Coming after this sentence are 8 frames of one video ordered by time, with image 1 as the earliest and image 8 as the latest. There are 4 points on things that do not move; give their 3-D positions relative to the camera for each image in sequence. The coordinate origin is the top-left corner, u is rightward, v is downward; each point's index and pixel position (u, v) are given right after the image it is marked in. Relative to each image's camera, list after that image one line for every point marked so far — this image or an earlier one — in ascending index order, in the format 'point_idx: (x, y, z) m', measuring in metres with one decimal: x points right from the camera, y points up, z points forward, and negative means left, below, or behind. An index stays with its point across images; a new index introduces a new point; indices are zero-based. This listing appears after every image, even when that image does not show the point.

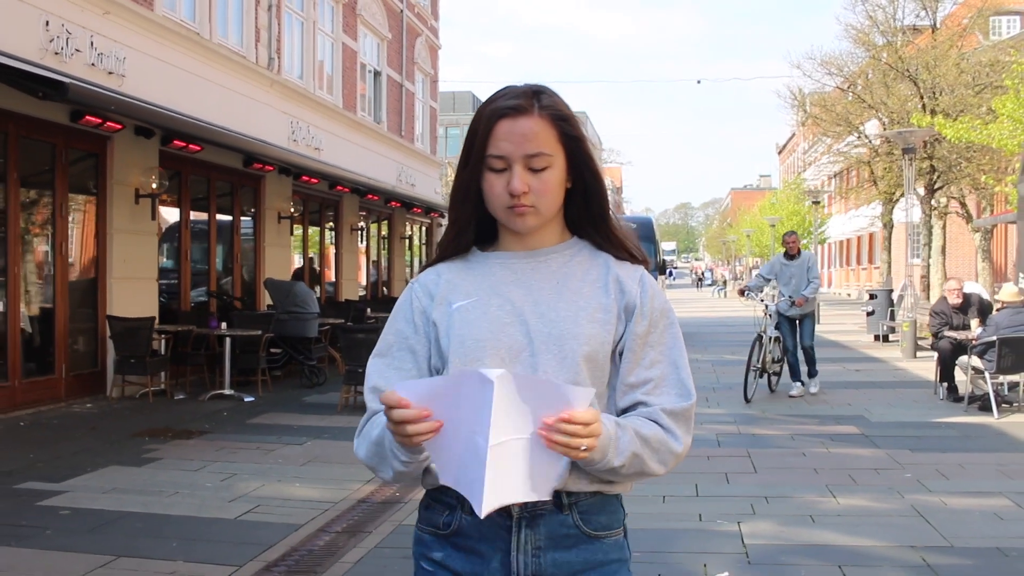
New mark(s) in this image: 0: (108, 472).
0: (-2.9, -1.3, +6.7) m
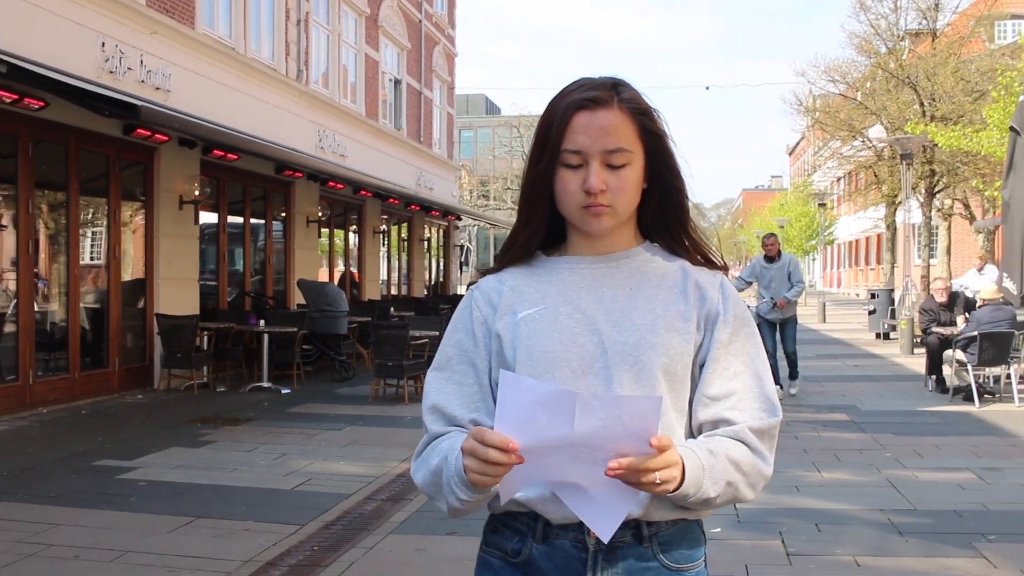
0: (-2.7, -1.3, +7.5) m
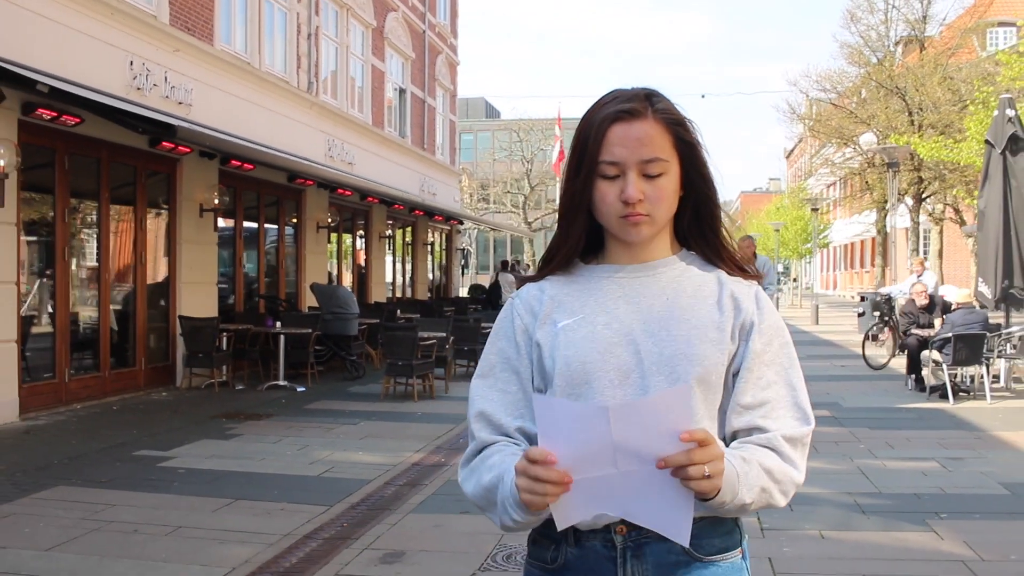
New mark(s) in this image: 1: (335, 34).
0: (-2.7, -1.4, +8.1) m
1: (-3.3, +4.7, +17.2) m
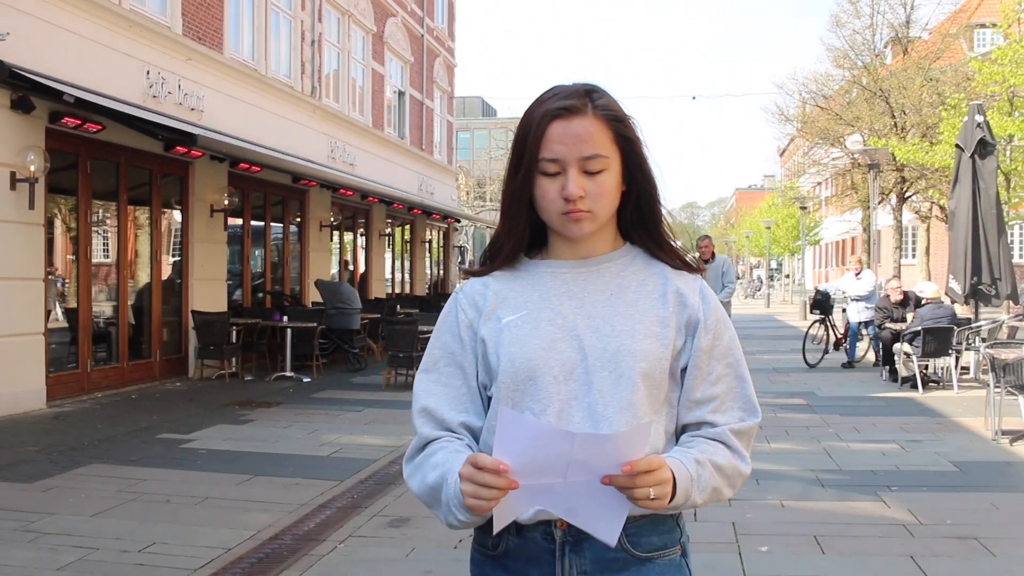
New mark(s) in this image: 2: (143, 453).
0: (-2.7, -1.3, +8.8) m
1: (-3.4, +4.7, +17.8) m
2: (-3.0, -1.3, +7.5) m
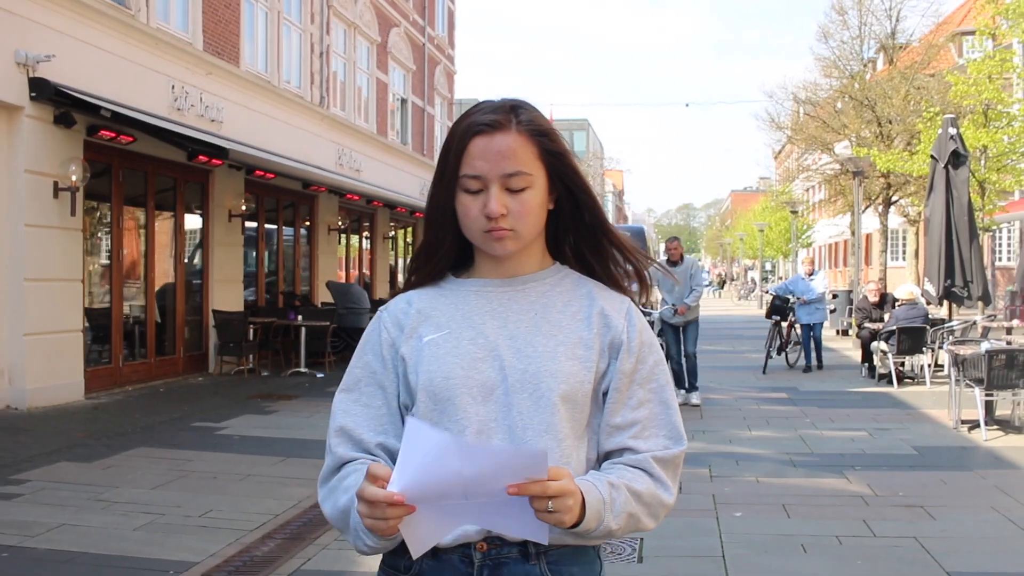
0: (-2.7, -1.3, +9.5) m
1: (-3.3, +4.7, +18.6) m
2: (-2.9, -1.3, +8.3) m
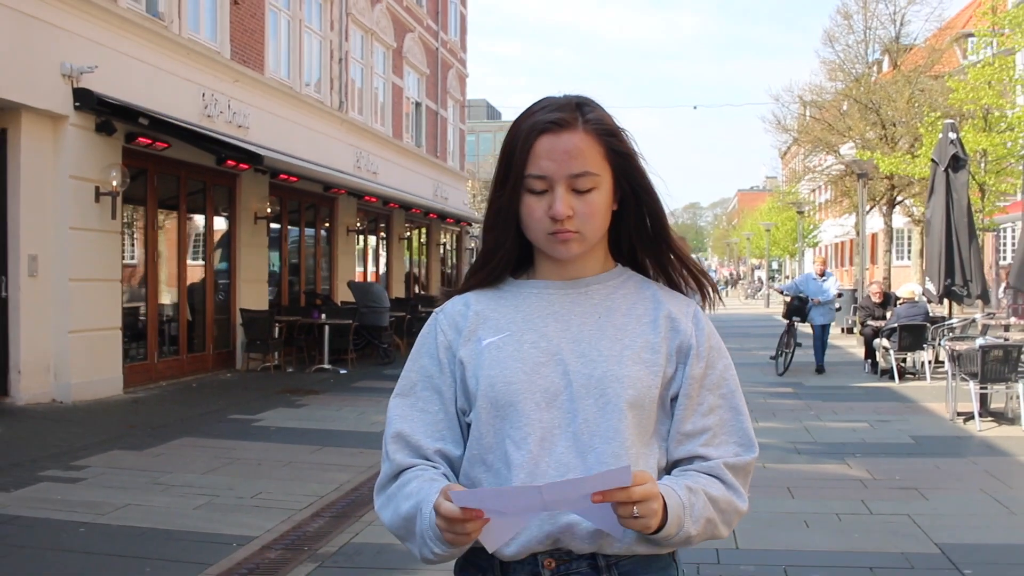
0: (-2.5, -1.3, +10.0) m
1: (-3.1, +4.7, +19.1) m
2: (-2.7, -1.3, +8.8) m
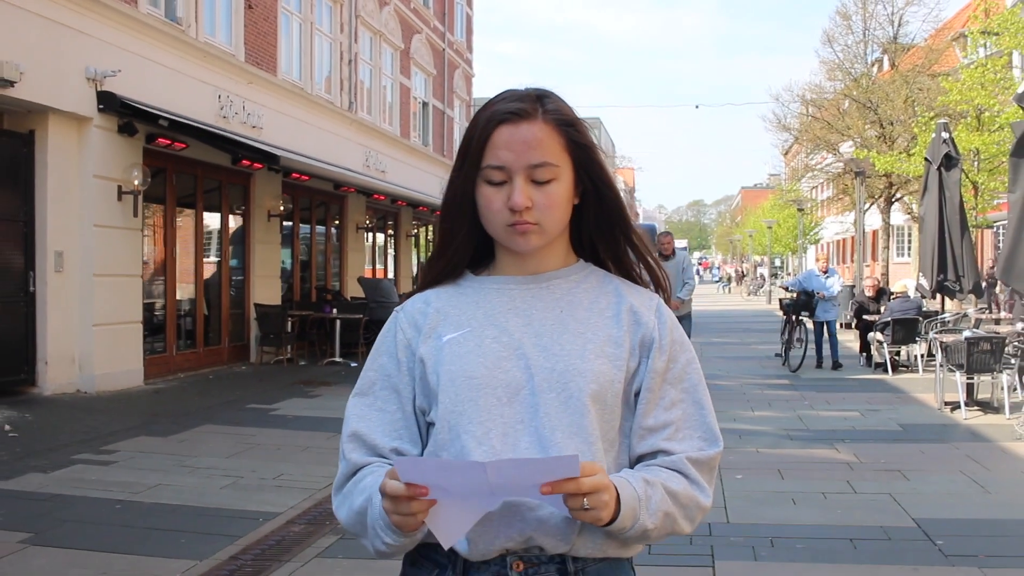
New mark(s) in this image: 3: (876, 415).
0: (-2.4, -1.3, +10.5) m
1: (-3.0, +4.8, +19.5) m
2: (-2.7, -1.3, +9.2) m
3: (+3.7, -1.3, +9.4) m
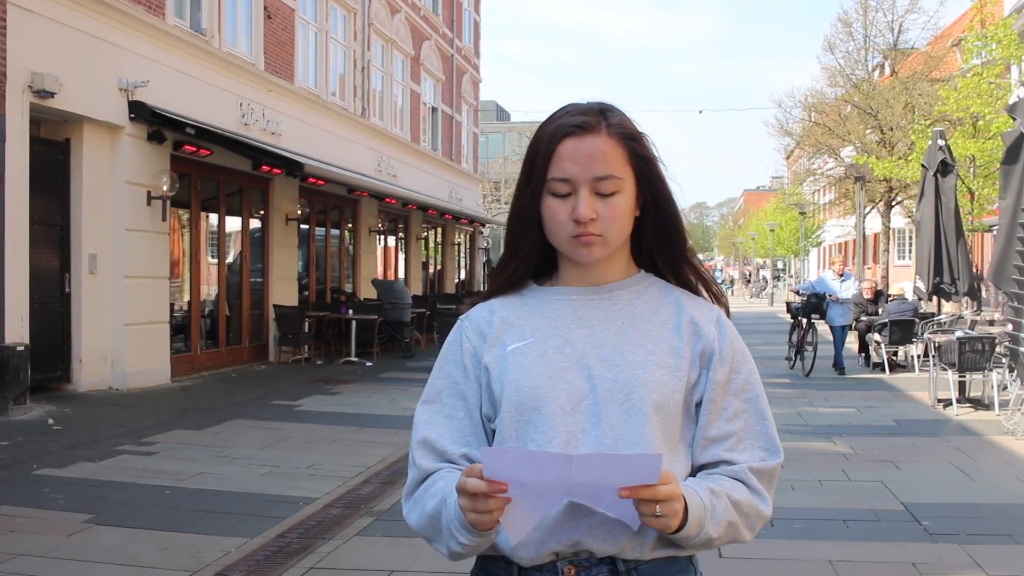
0: (-2.3, -1.3, +11.0) m
1: (-2.8, +4.8, +20.0) m
2: (-2.5, -1.3, +9.7) m
3: (+3.8, -1.3, +9.8) m
